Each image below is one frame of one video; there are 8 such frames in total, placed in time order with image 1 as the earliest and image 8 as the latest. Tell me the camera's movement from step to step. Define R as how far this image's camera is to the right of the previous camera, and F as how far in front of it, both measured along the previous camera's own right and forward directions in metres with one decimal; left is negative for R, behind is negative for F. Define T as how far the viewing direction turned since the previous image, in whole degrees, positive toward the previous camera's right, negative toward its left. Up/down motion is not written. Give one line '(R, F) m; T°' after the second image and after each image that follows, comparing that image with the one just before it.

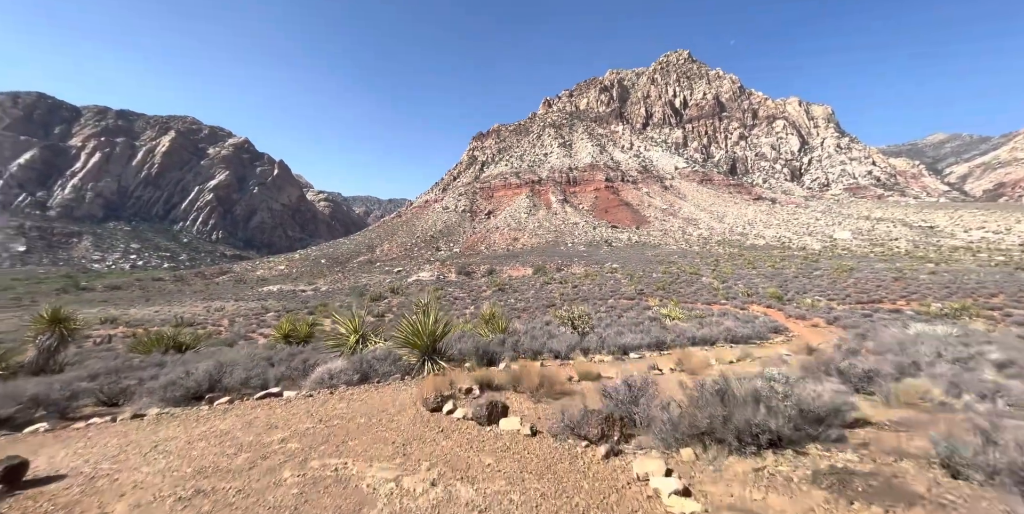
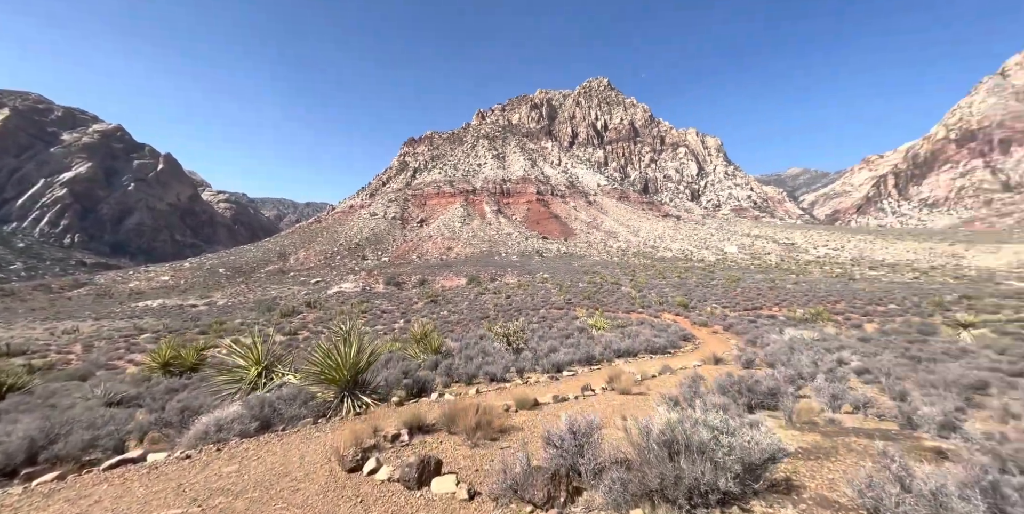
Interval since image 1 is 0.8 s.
(0.0, +0.1) m; +10°
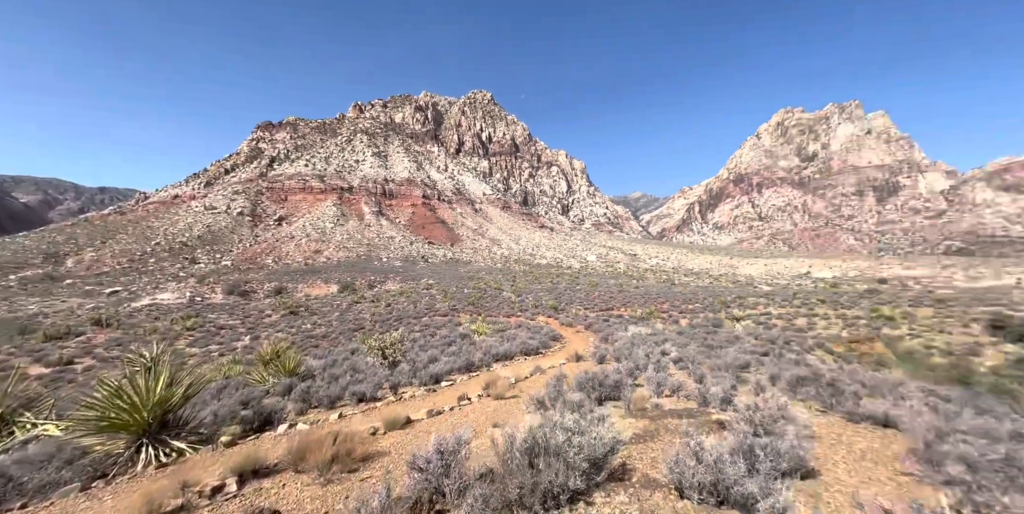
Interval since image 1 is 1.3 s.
(+0.1, 0.0) m; +17°
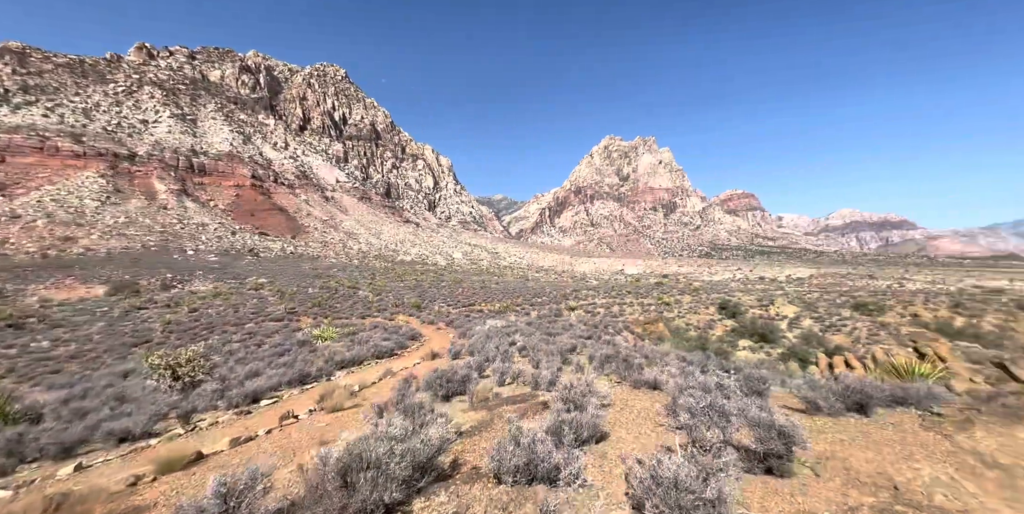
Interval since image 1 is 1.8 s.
(+0.1, 0.0) m; +20°
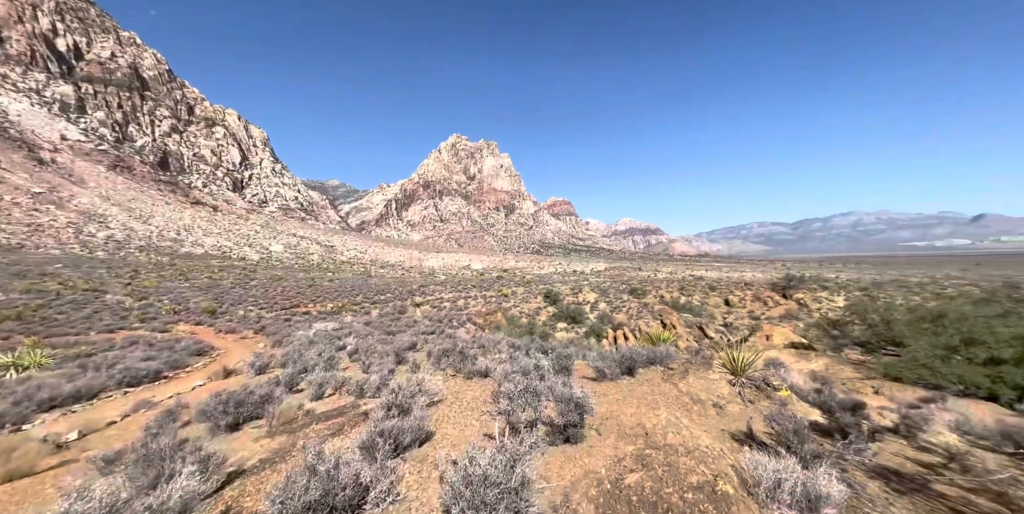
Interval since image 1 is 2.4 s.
(+0.1, +0.2) m; +25°
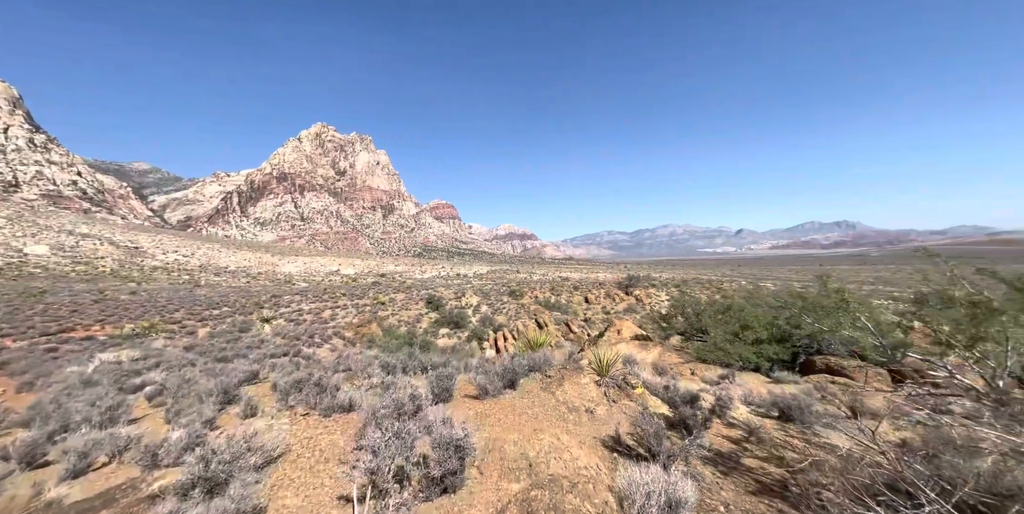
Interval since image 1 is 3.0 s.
(+0.1, +0.7) m; +17°
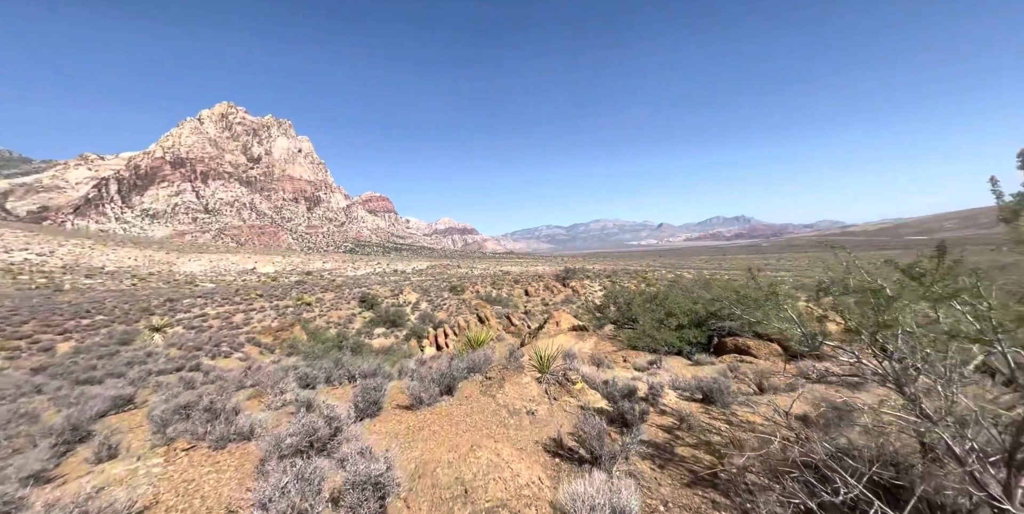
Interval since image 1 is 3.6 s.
(+0.1, +0.7) m; +9°
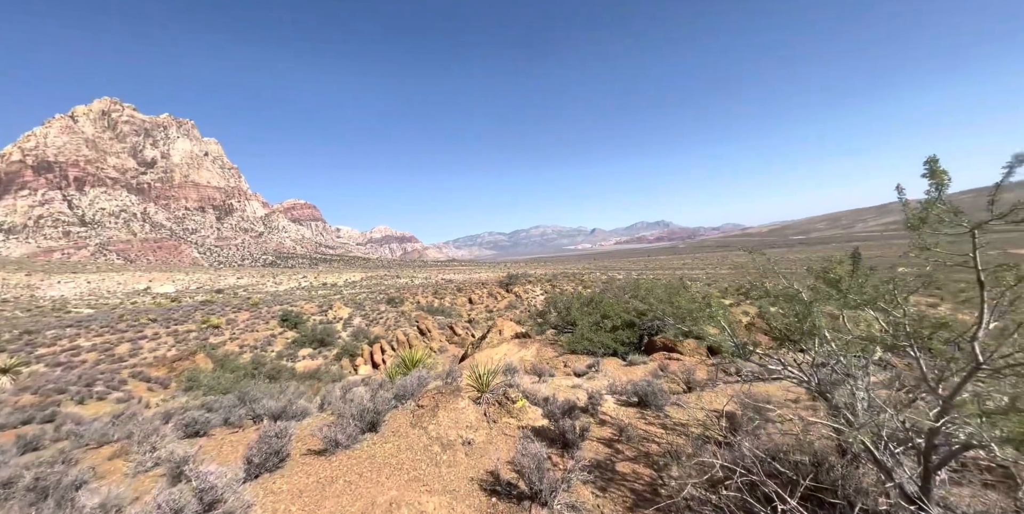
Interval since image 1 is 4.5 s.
(+0.2, +0.5) m; +9°
